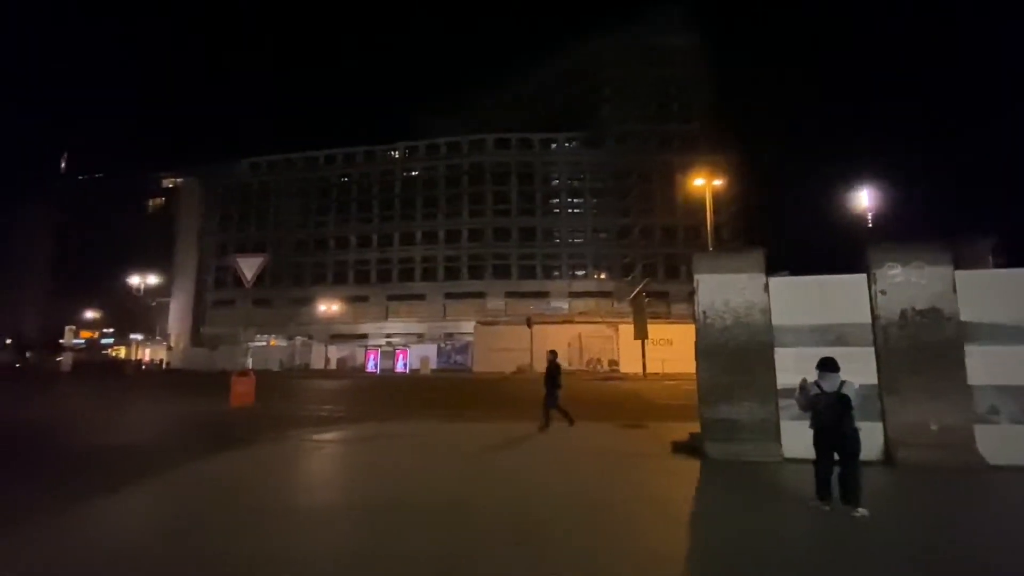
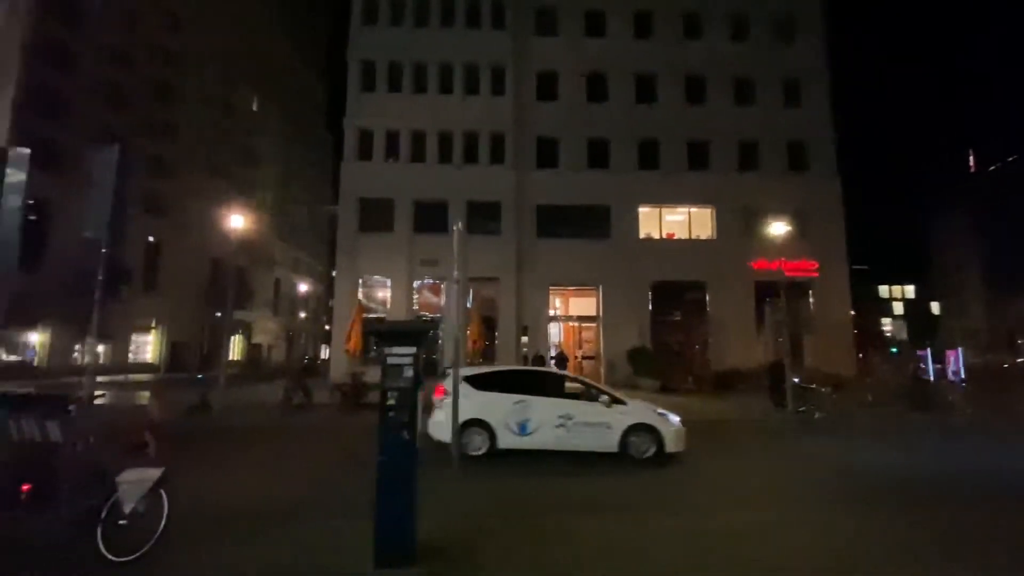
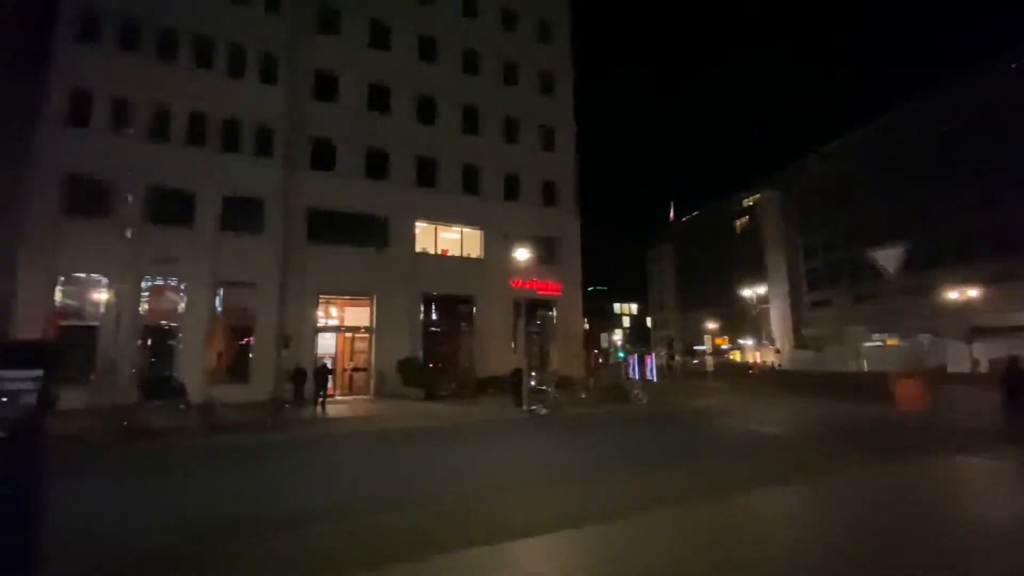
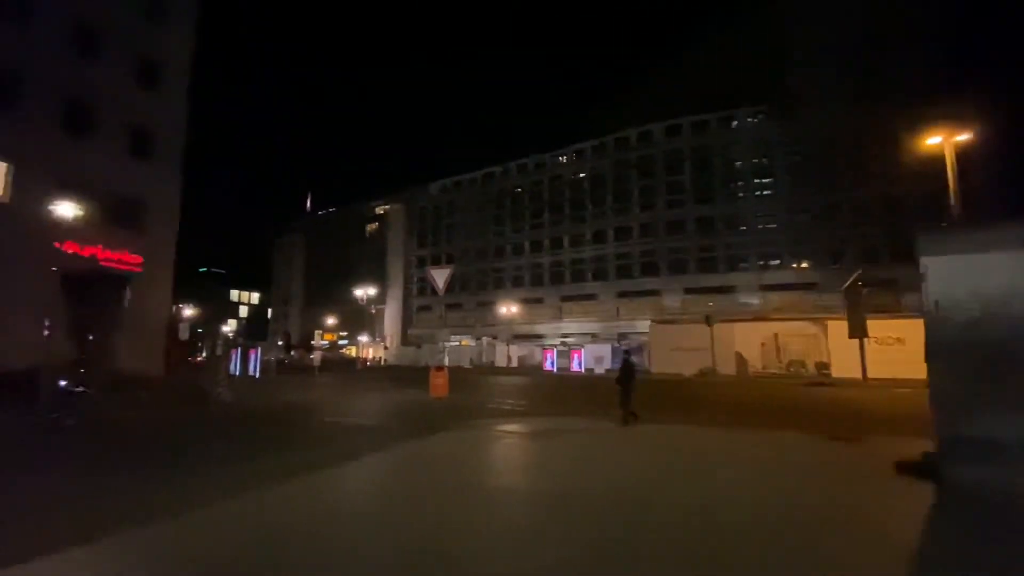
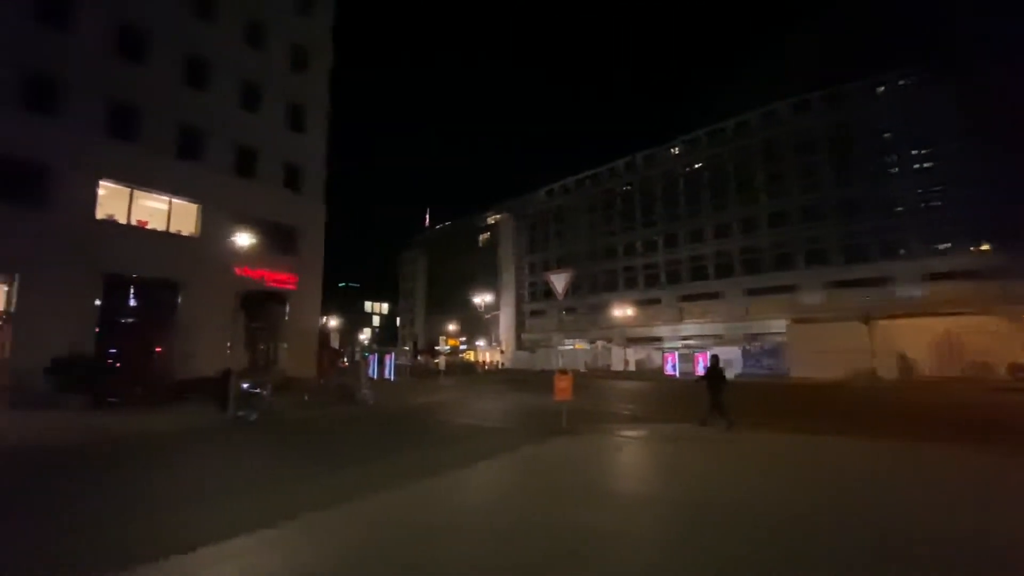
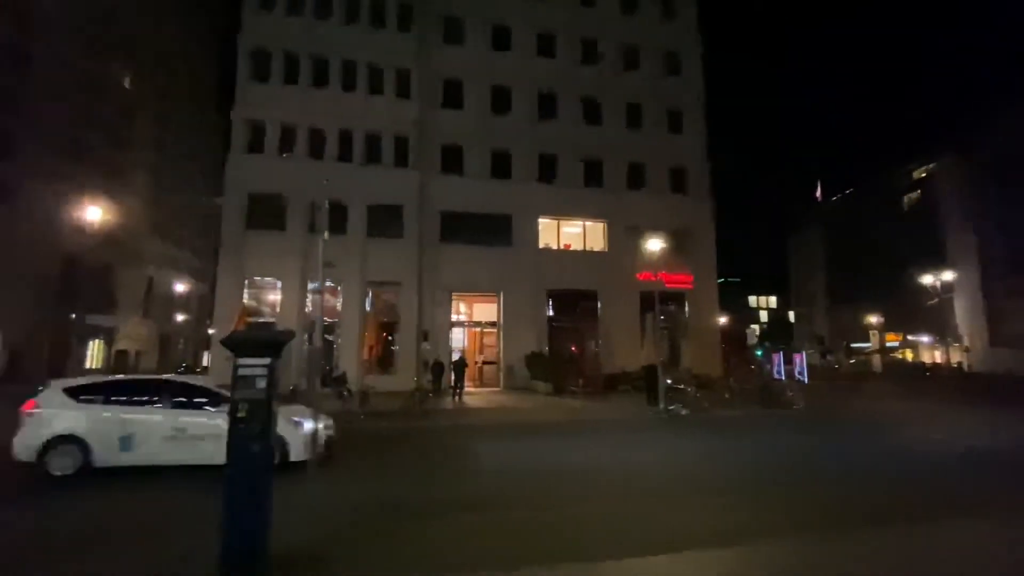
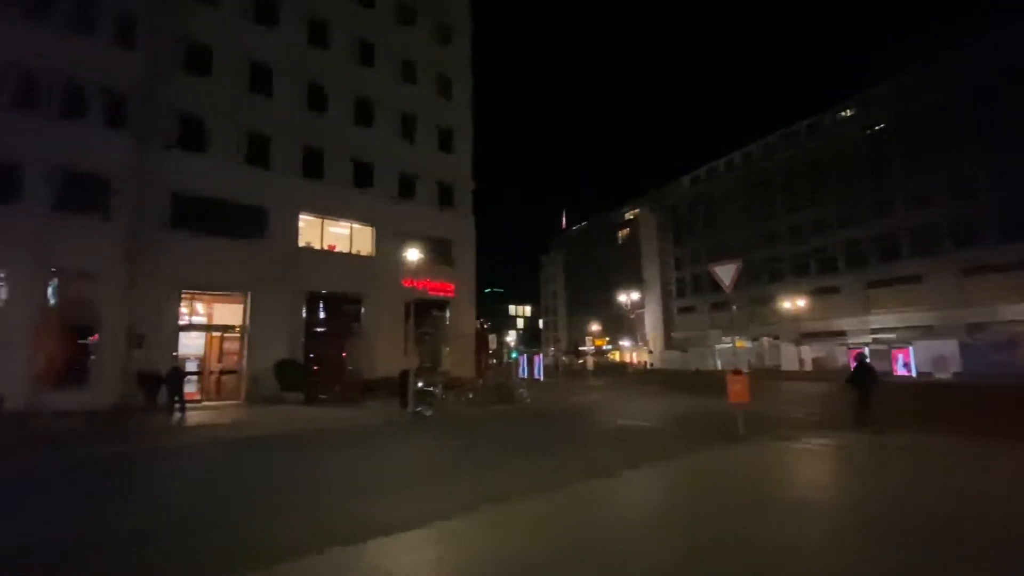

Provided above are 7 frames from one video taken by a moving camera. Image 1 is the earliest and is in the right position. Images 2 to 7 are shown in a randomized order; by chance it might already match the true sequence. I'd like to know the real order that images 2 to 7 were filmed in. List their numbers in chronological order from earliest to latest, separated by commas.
4, 5, 7, 3, 6, 2
